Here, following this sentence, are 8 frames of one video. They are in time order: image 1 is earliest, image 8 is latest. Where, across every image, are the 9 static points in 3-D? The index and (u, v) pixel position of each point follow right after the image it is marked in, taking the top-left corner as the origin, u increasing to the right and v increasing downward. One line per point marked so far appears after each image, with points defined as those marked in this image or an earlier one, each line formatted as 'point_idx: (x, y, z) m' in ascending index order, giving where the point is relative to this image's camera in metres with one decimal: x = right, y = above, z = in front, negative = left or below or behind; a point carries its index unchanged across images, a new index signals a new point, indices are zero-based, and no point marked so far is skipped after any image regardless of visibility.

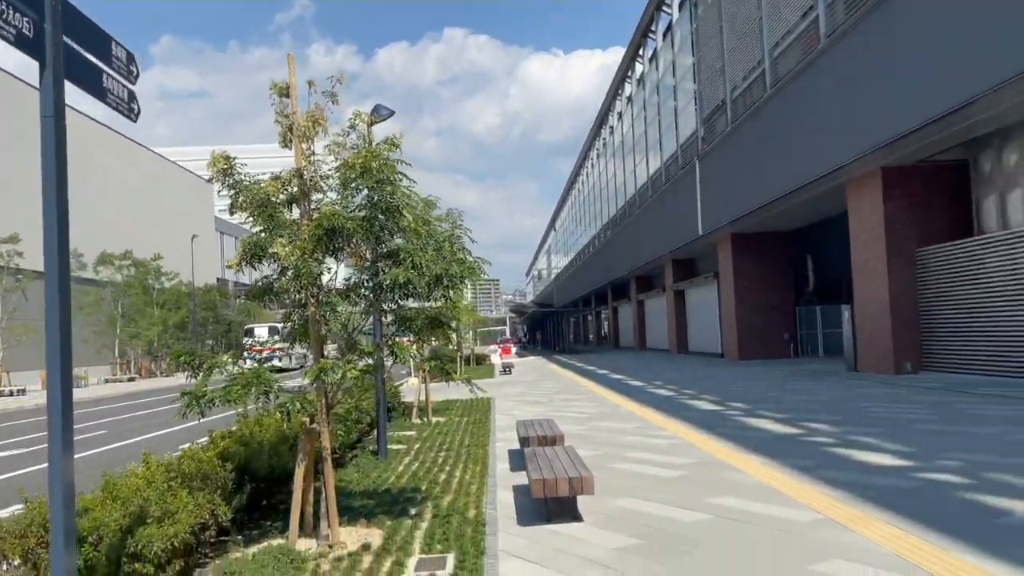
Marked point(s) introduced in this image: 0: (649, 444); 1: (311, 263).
0: (+1.8, -2.0, +11.0) m
1: (-1.5, +0.2, +6.3) m
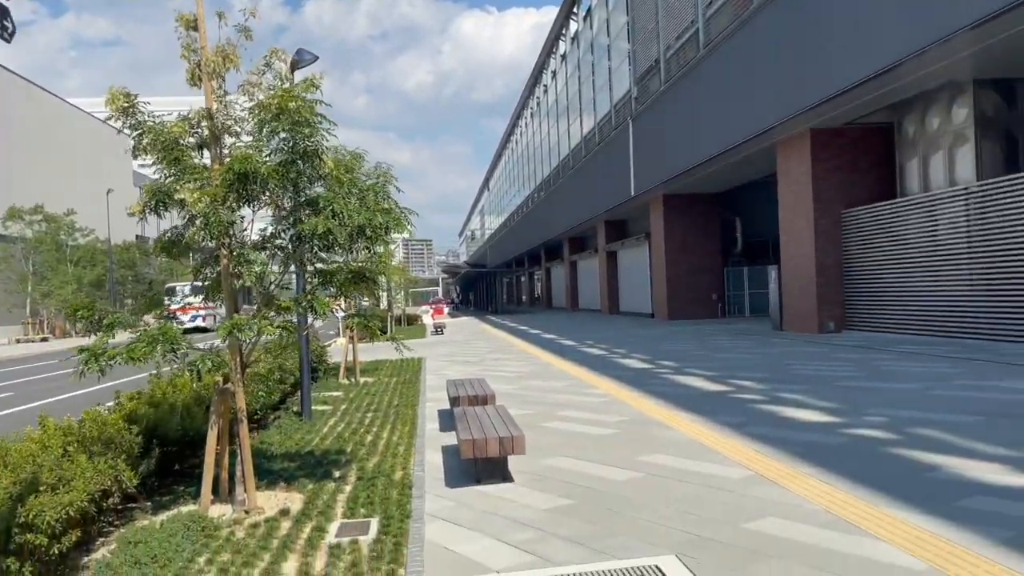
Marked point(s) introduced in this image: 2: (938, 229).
0: (+0.9, -1.5, +10.9) m
1: (-2.0, +0.5, +5.8) m
2: (+8.5, +1.2, +17.0) m
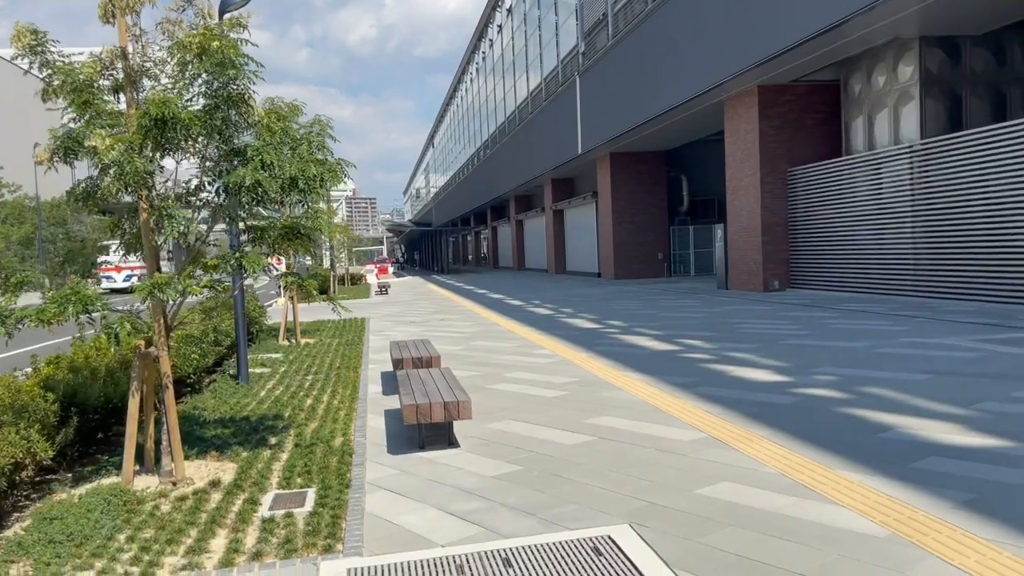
0: (+0.2, -1.0, +10.7) m
1: (-2.4, +0.8, +5.3) m
2: (+7.4, +2.0, +17.1) m
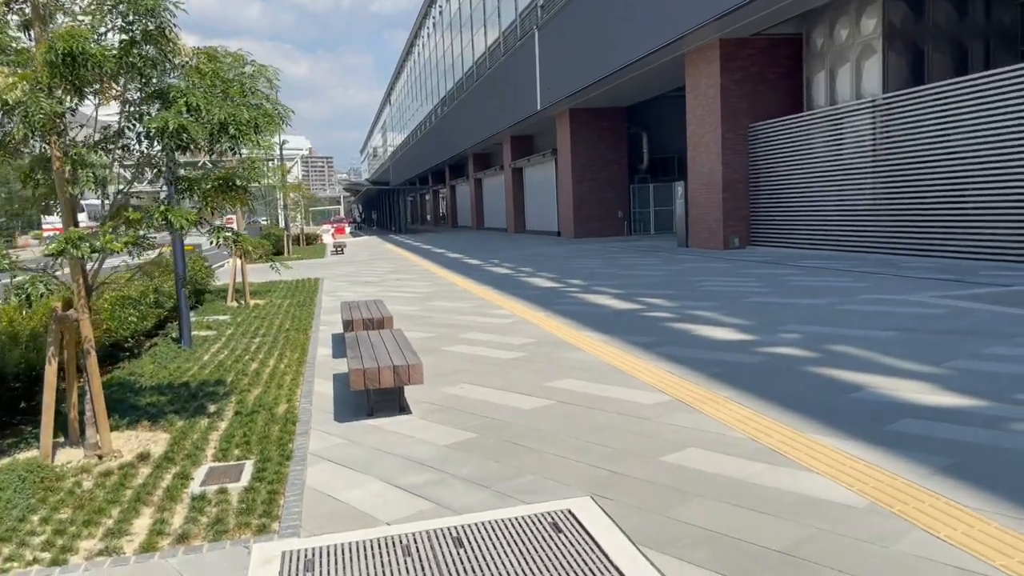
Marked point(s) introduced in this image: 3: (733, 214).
0: (-0.3, -0.4, +10.3) m
1: (-2.6, +1.1, +4.8) m
2: (+6.6, +2.9, +16.9) m
3: (+5.2, +1.7, +20.0) m
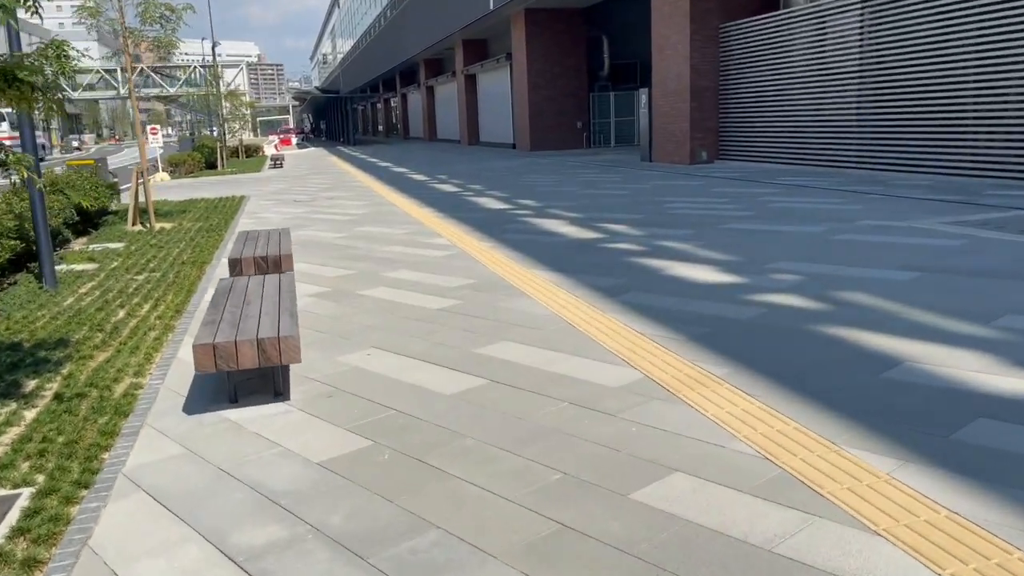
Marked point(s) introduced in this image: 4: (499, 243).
0: (-1.0, +0.3, +8.7) m
1: (-3.0, +1.2, +2.9) m
2: (+5.6, +4.3, +15.2) m
3: (+4.1, +3.5, +18.3) m
4: (-0.1, +0.5, +9.3) m
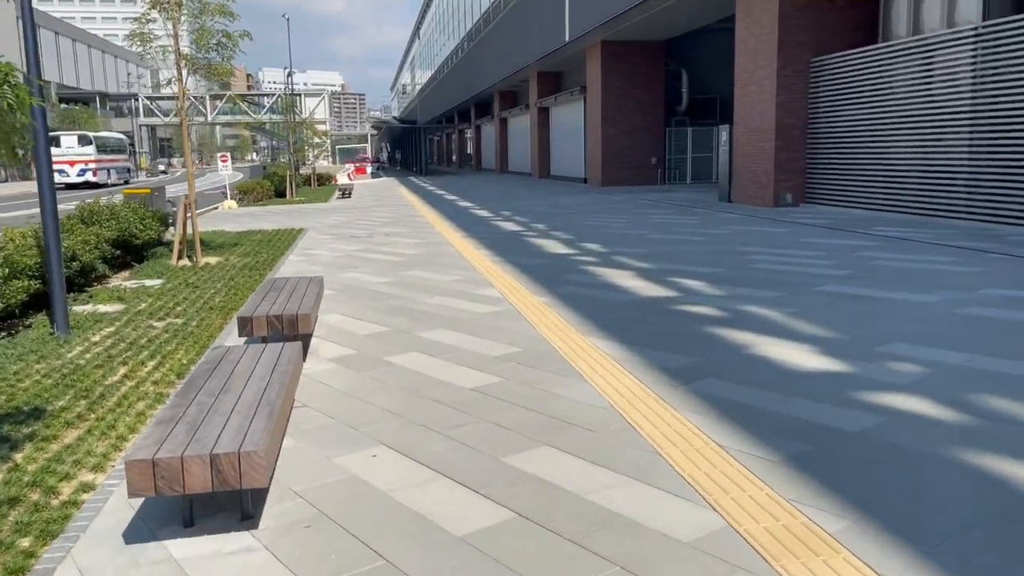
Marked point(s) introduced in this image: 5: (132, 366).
0: (-0.5, -0.2, +7.7) m
1: (-2.9, +1.0, +2.1) m
2: (+6.8, +3.3, +13.8) m
3: (+5.5, +2.4, +16.9) m
4: (+0.5, -0.1, +8.3) m
5: (-2.8, -0.6, +6.3) m
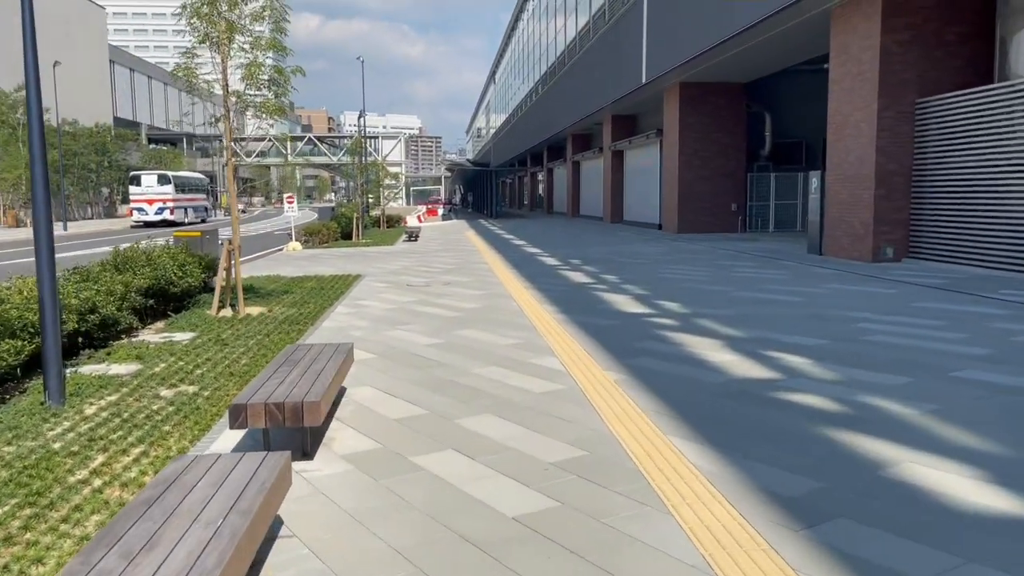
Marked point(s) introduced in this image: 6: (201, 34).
0: (0.0, -0.8, +6.4) m
1: (-2.9, +0.7, +1.1) m
2: (+7.8, +2.3, +12.0) m
3: (+6.7, +1.3, +15.2) m
4: (+1.0, -0.7, +6.9) m
5: (-2.5, -1.0, +5.2) m
6: (-4.2, +3.4, +11.4) m
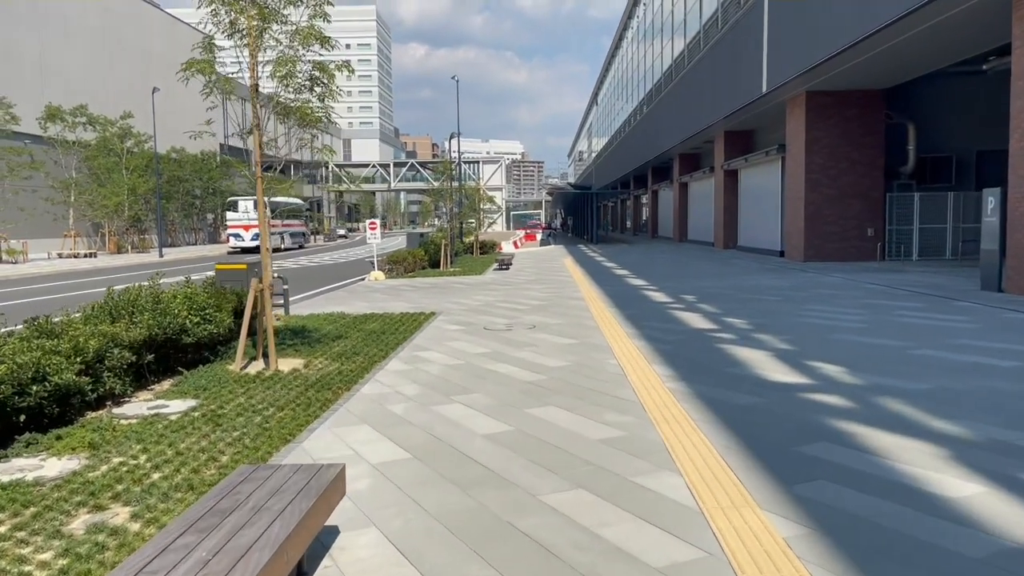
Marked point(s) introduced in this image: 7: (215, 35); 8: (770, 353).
0: (+0.4, -1.2, +3.7) m
1: (-3.1, +0.5, -1.2) m
2: (+8.9, +1.7, +8.4) m
3: (+8.2, +0.6, +11.7) m
4: (+1.4, -1.1, +4.1) m
5: (-2.2, -1.4, +2.8) m
6: (-3.1, +2.9, +9.2) m
7: (-3.2, +2.7, +9.3) m
8: (+2.8, -0.7, +9.0) m
